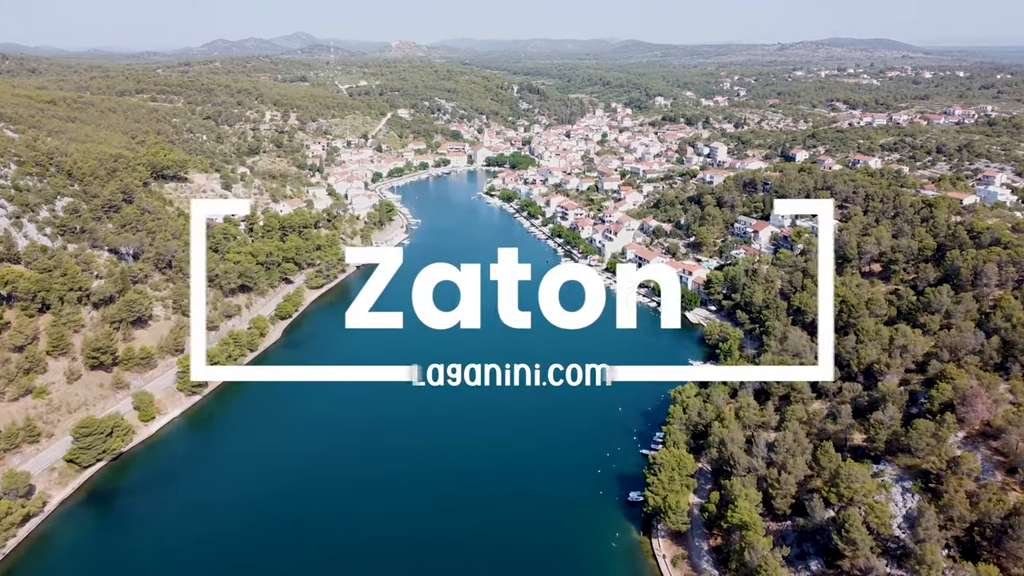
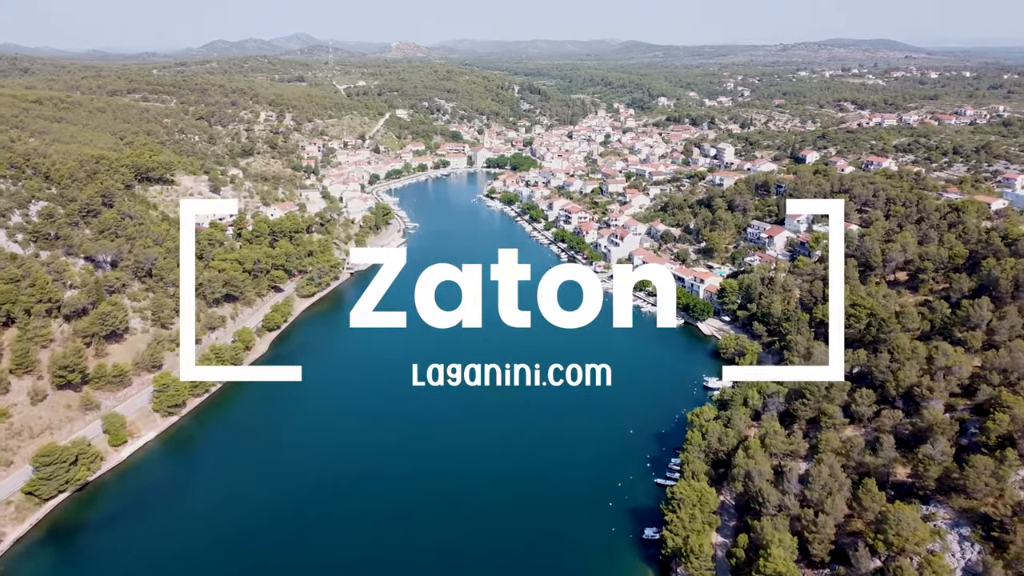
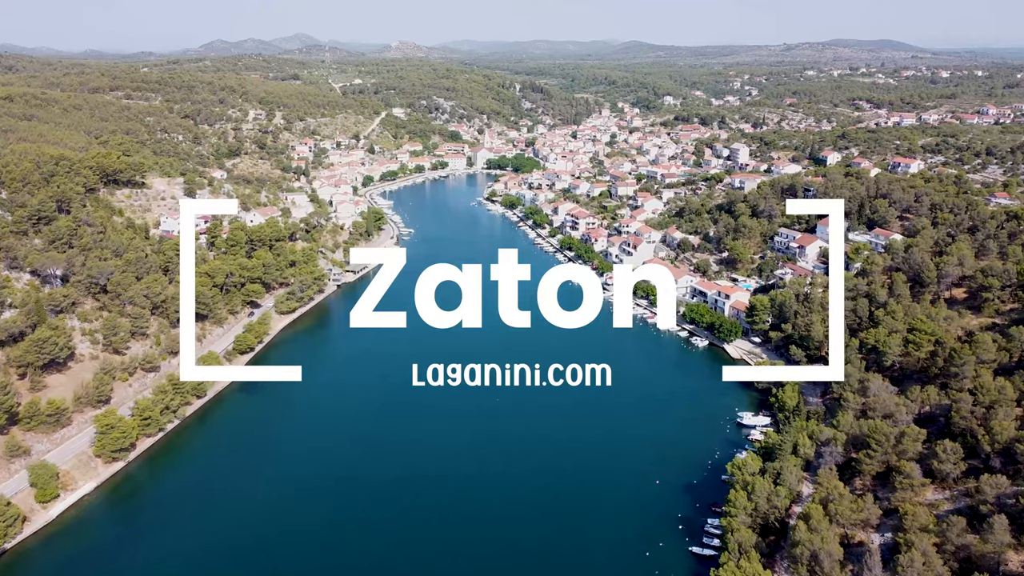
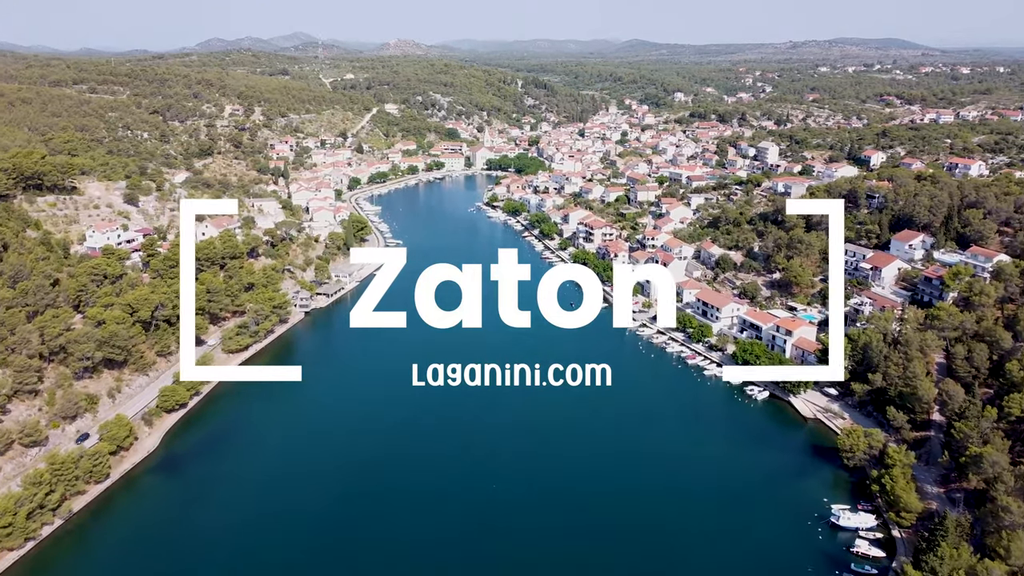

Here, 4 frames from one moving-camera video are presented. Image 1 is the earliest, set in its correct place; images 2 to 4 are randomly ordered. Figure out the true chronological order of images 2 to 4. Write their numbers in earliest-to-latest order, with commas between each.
2, 3, 4
